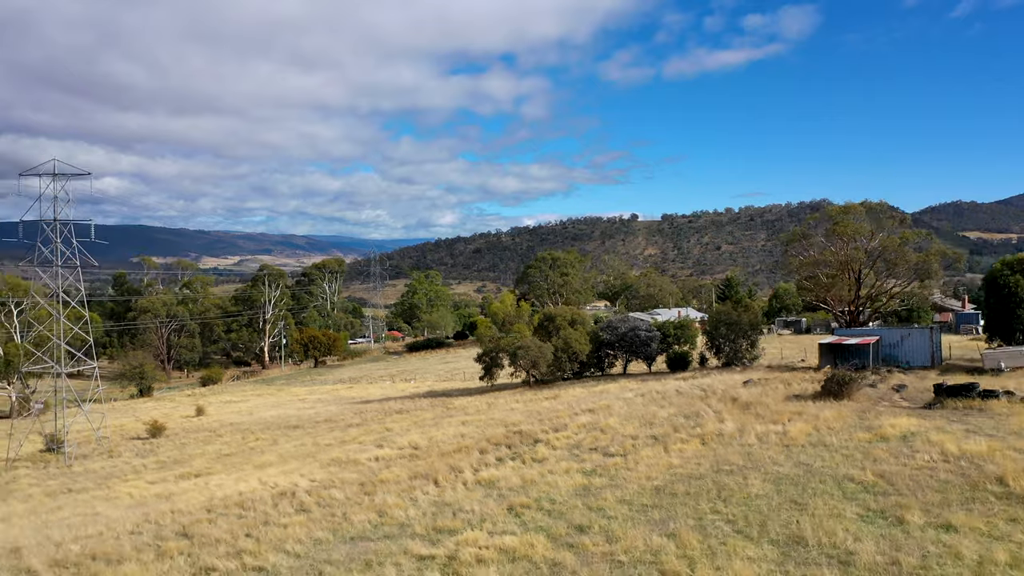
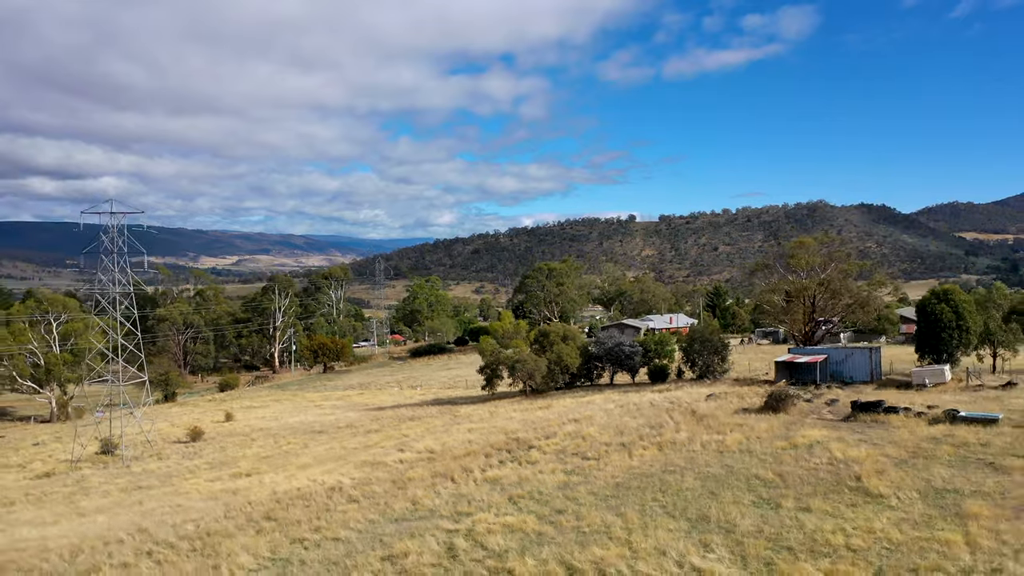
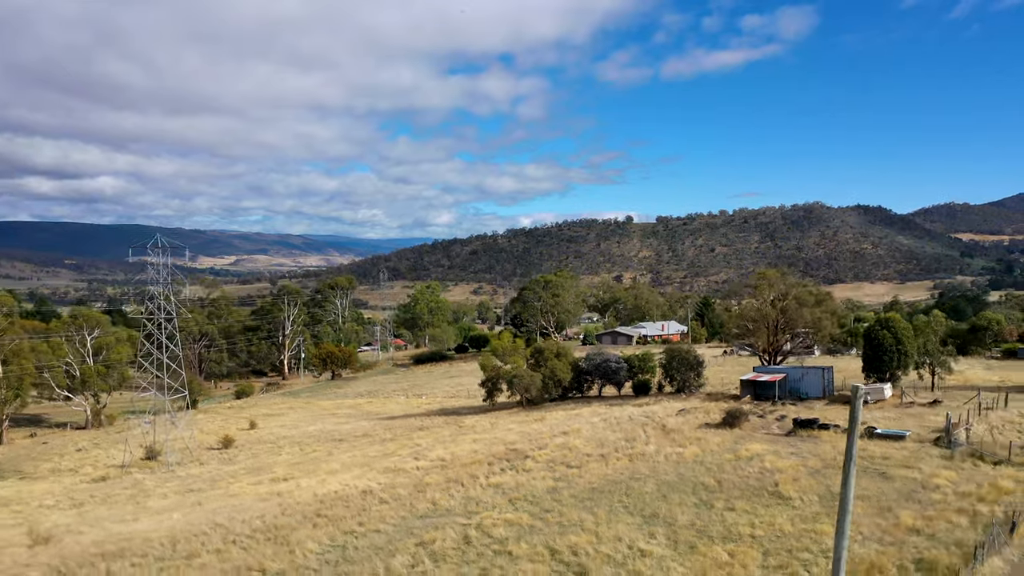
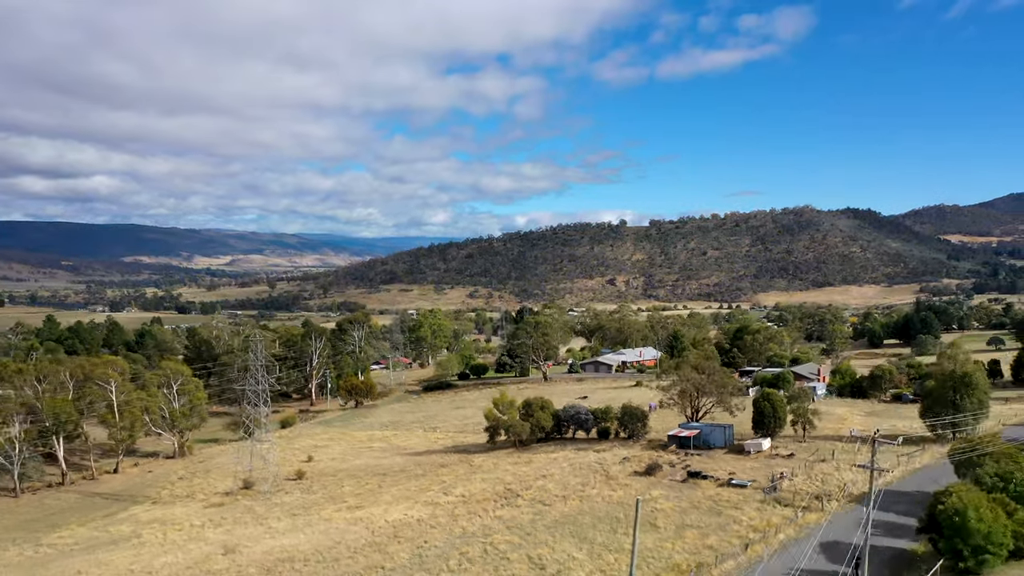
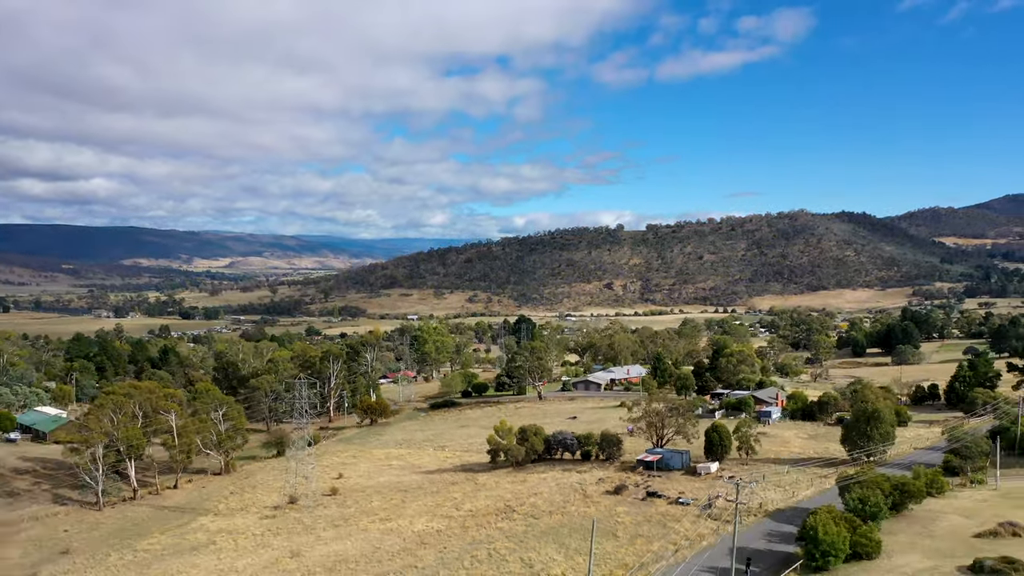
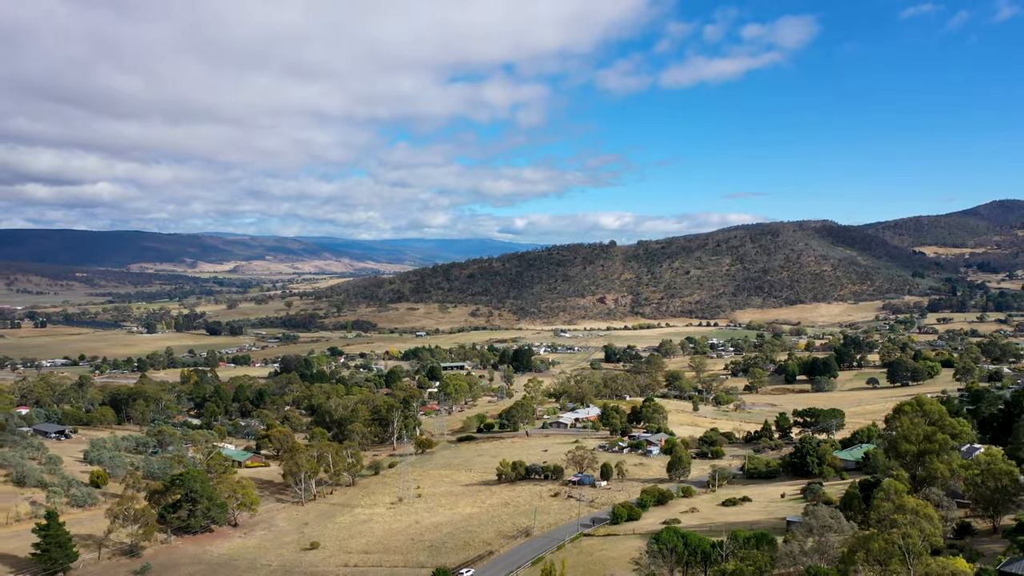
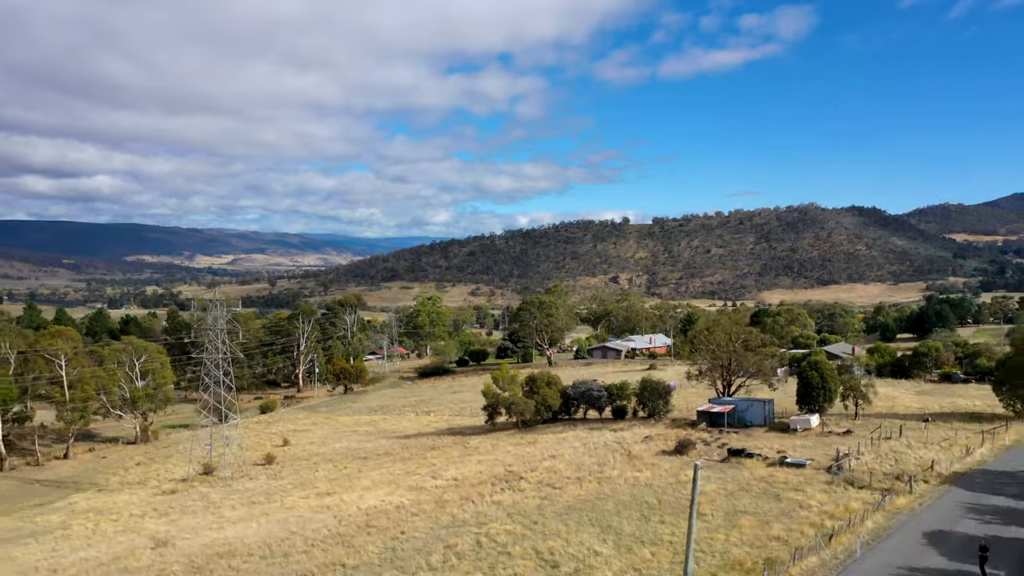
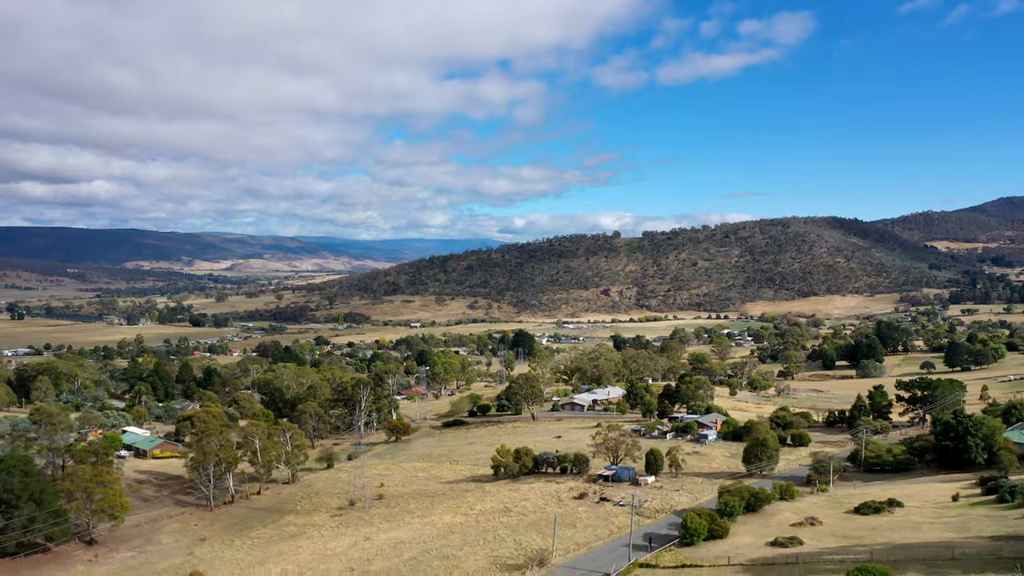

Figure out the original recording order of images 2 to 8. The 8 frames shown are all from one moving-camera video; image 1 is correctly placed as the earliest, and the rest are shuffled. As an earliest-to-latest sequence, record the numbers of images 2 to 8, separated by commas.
2, 3, 7, 4, 5, 8, 6
